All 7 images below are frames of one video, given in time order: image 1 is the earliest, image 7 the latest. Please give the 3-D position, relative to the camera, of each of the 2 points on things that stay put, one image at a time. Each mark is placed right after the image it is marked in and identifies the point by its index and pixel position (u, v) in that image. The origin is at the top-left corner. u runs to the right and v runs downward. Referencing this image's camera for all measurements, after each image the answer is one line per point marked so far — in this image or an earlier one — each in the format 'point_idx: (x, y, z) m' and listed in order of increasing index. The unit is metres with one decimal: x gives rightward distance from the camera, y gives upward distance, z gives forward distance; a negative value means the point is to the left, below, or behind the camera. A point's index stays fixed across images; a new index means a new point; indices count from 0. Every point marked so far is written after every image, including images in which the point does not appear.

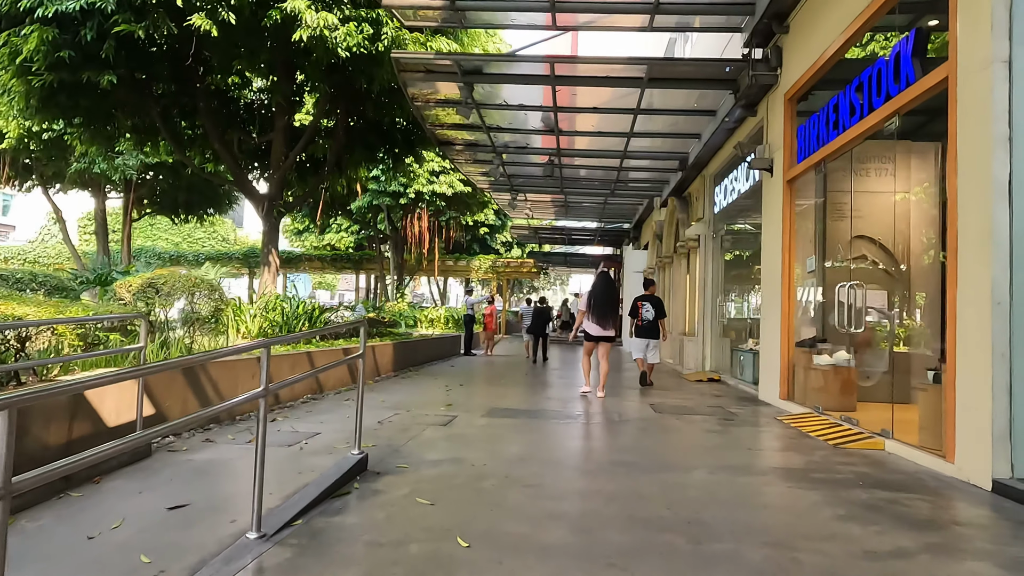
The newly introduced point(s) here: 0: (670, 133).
0: (+2.7, +2.7, +11.3) m
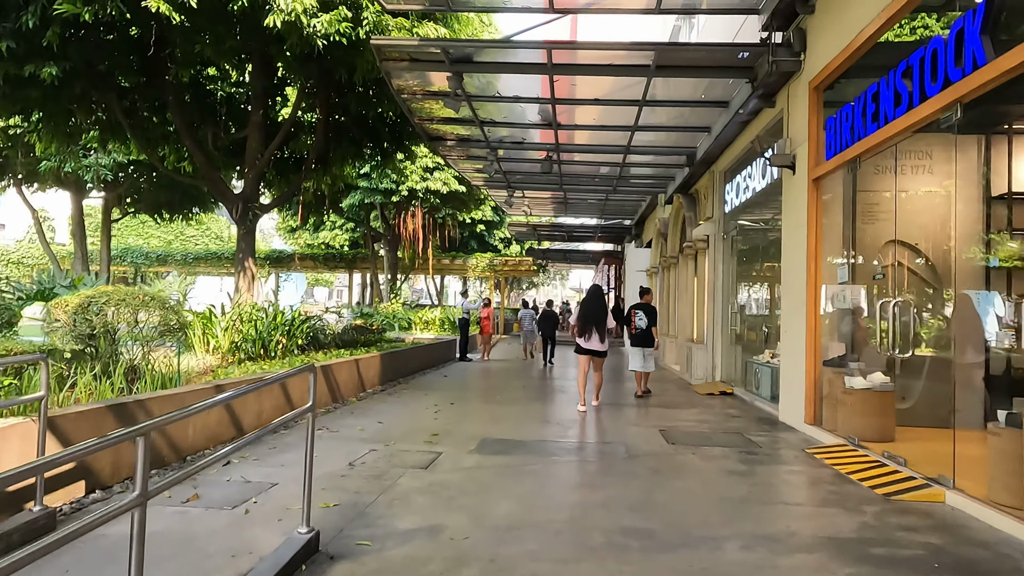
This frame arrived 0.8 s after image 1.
0: (+2.6, +2.6, +10.5) m
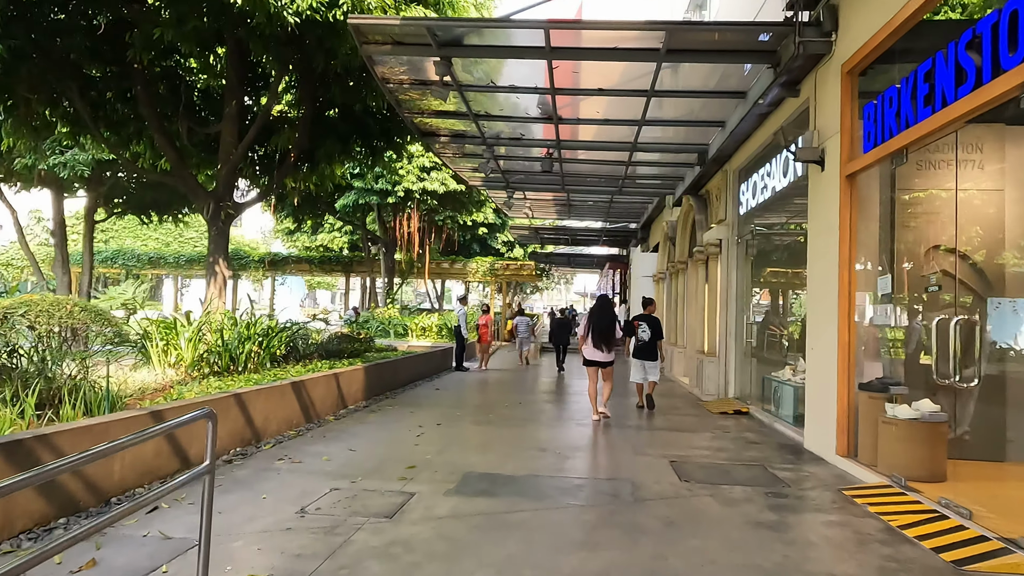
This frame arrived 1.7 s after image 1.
0: (+2.6, +2.4, +9.7) m
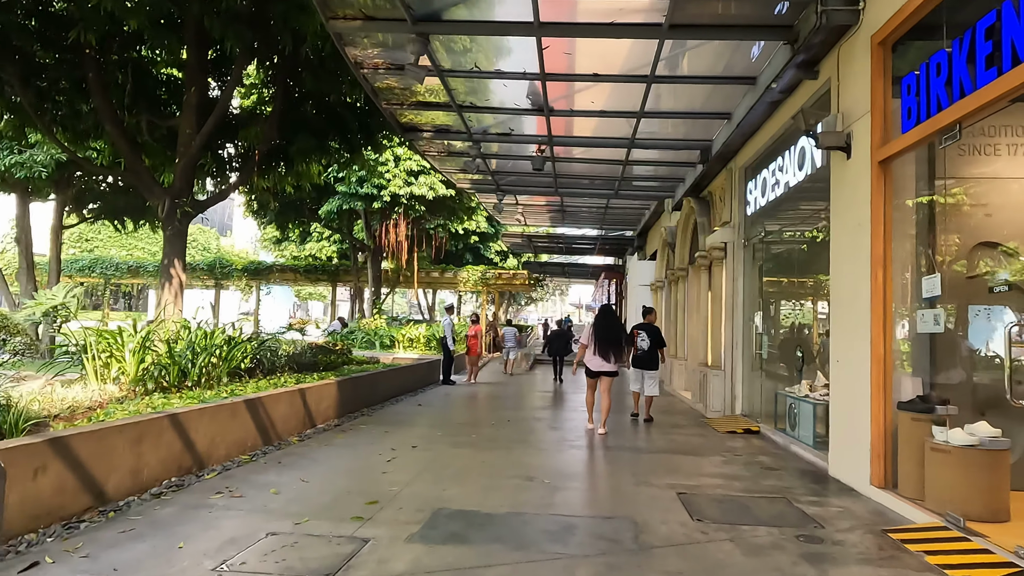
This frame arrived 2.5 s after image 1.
0: (+2.4, +2.4, +8.9) m
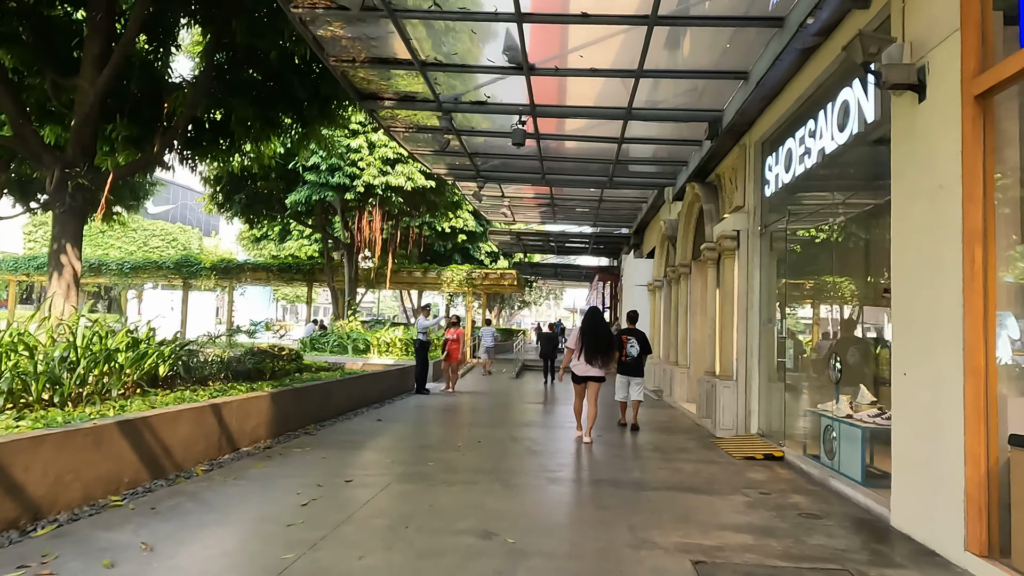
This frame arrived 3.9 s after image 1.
0: (+2.1, +2.4, +7.4) m
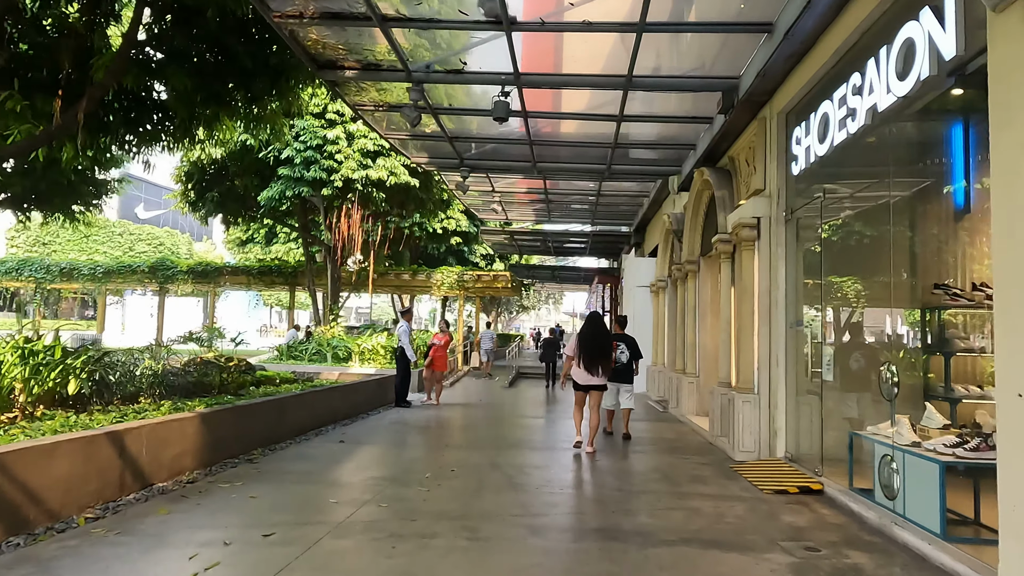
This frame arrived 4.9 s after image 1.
0: (+1.9, +2.5, +6.2) m
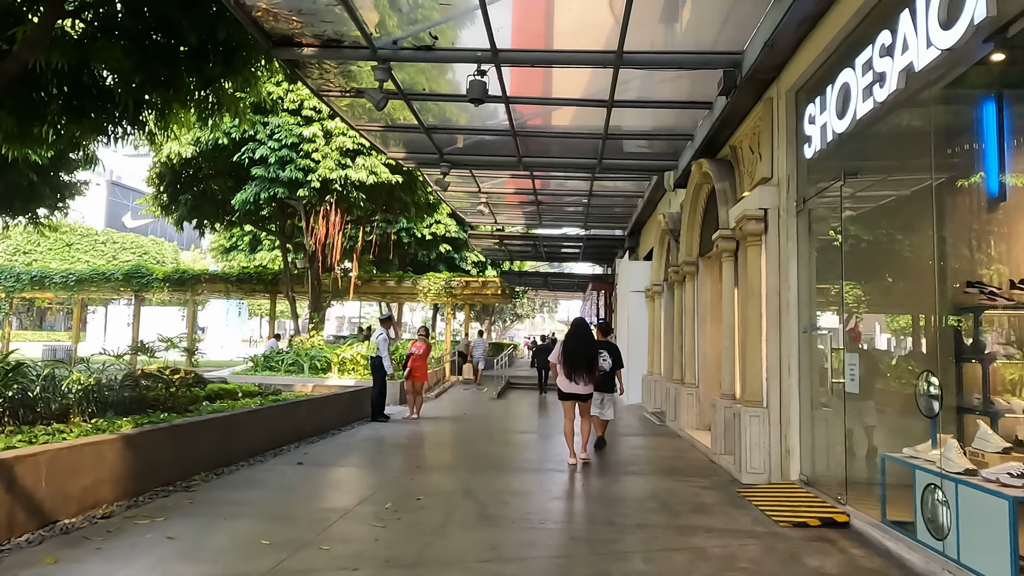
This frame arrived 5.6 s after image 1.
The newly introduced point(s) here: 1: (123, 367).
0: (+1.7, +2.5, +5.4) m
1: (-4.5, -0.9, +7.9) m
